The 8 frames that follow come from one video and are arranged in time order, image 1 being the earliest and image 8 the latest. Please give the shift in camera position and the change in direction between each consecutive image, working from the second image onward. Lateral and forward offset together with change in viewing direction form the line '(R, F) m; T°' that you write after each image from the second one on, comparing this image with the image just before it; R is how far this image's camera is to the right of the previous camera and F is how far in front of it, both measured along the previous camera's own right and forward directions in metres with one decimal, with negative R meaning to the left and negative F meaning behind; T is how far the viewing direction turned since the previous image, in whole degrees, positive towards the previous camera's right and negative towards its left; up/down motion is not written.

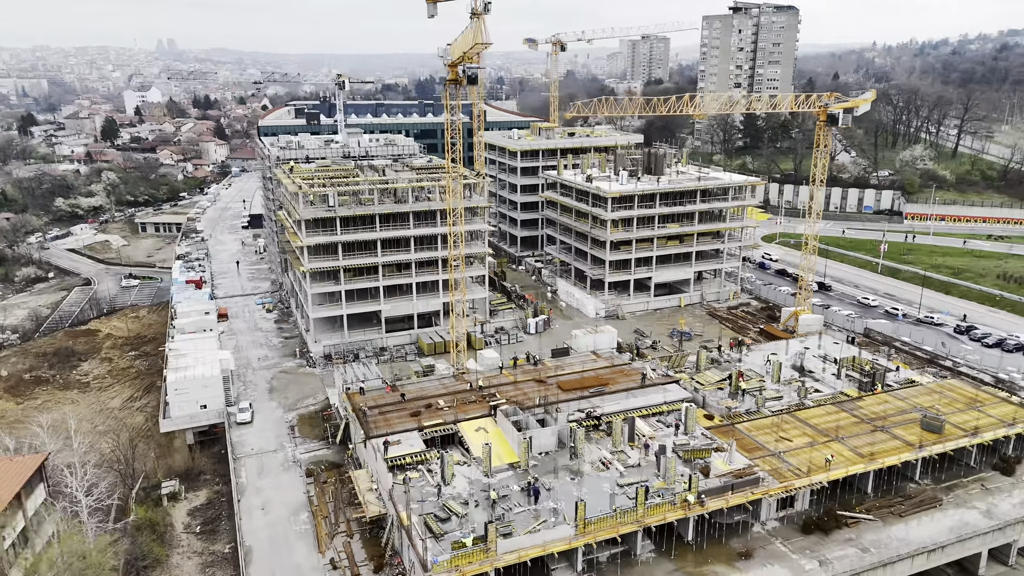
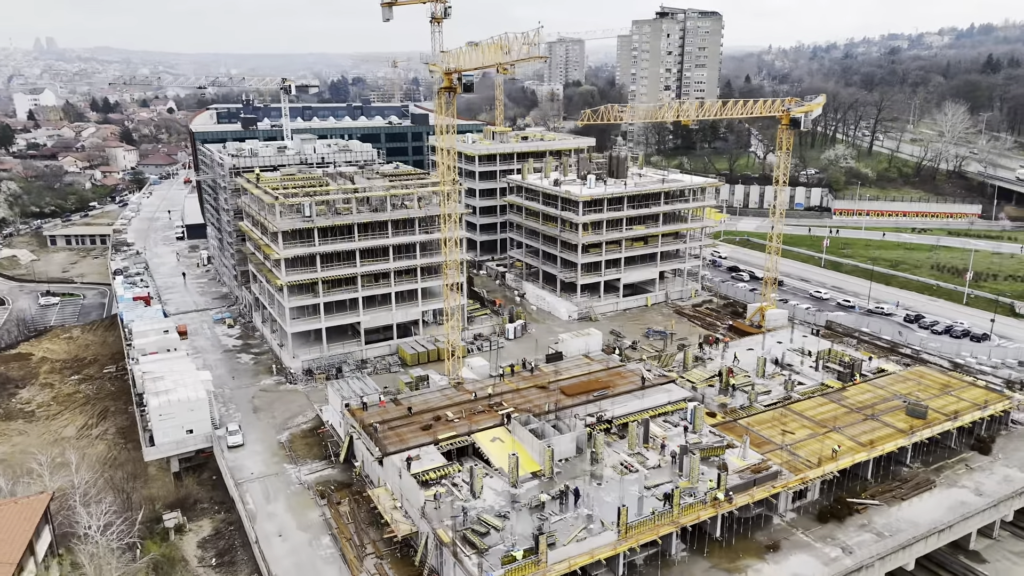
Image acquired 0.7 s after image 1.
(-5.4, +0.5) m; +7°
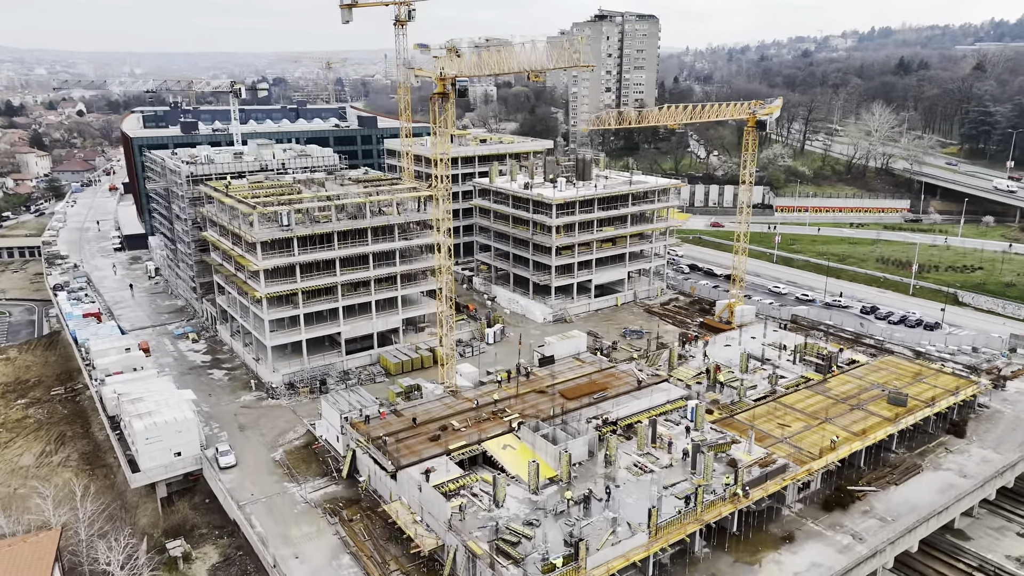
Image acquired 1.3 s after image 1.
(-4.5, +0.4) m; +6°
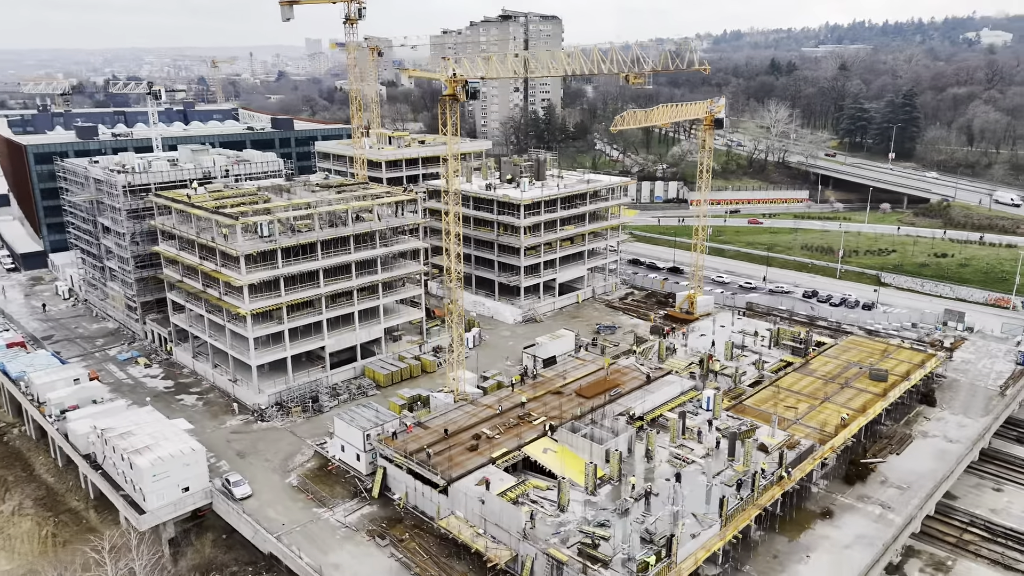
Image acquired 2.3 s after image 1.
(-8.7, +1.2) m; +10°
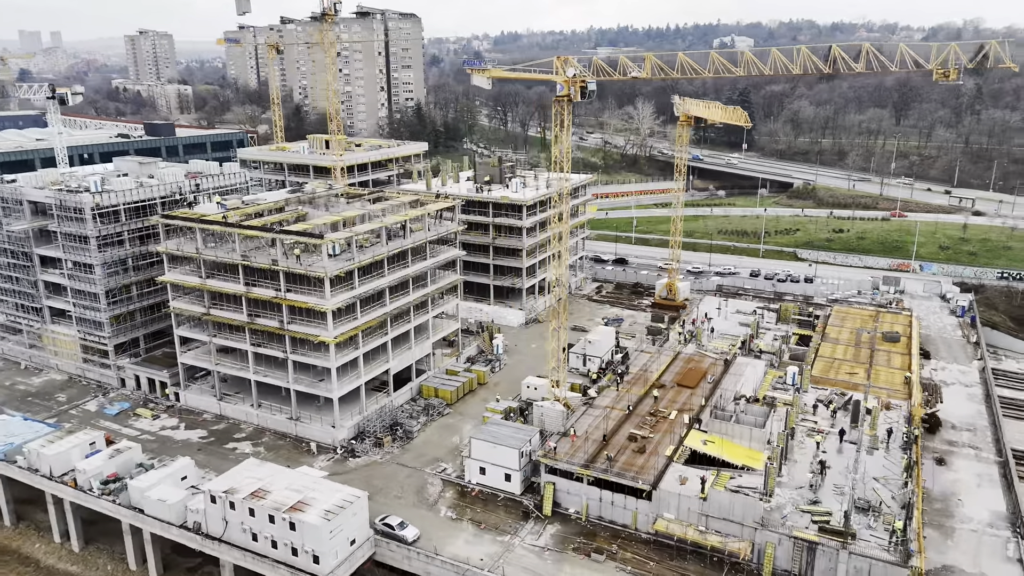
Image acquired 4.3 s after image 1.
(-19.9, +3.8) m; +17°
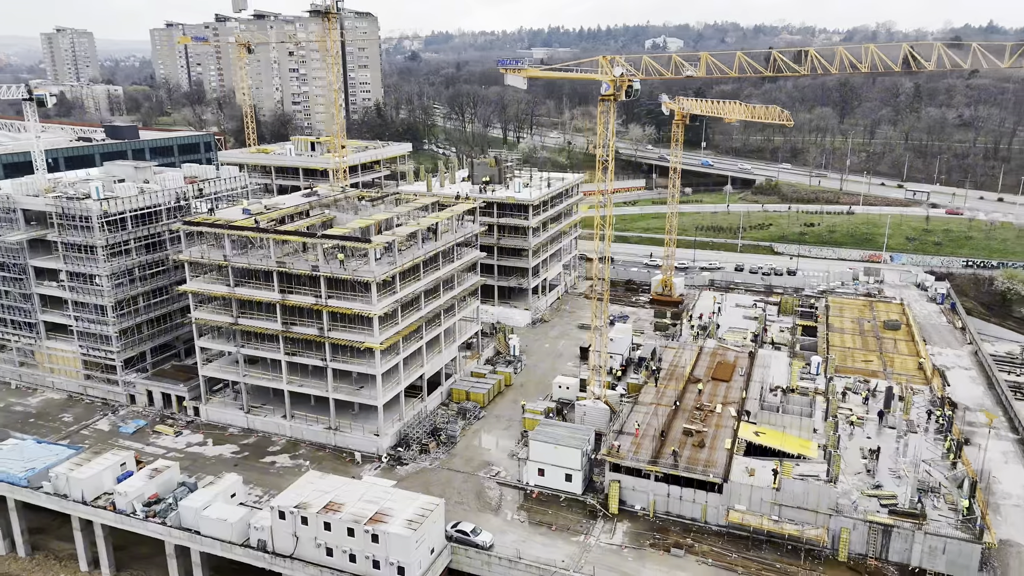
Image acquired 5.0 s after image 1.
(-6.9, +0.5) m; +5°
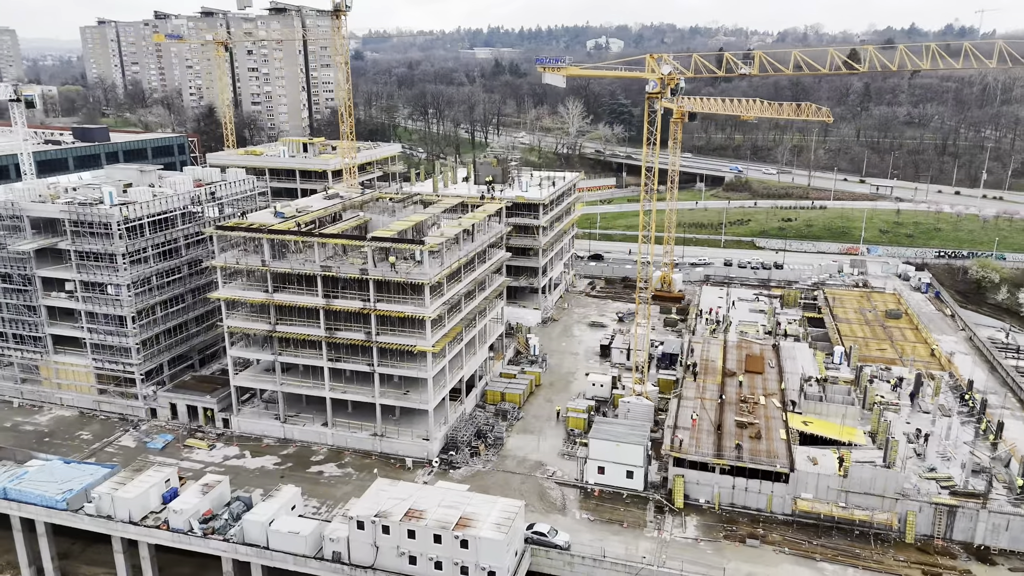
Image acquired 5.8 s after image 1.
(-6.7, +0.5) m; +5°
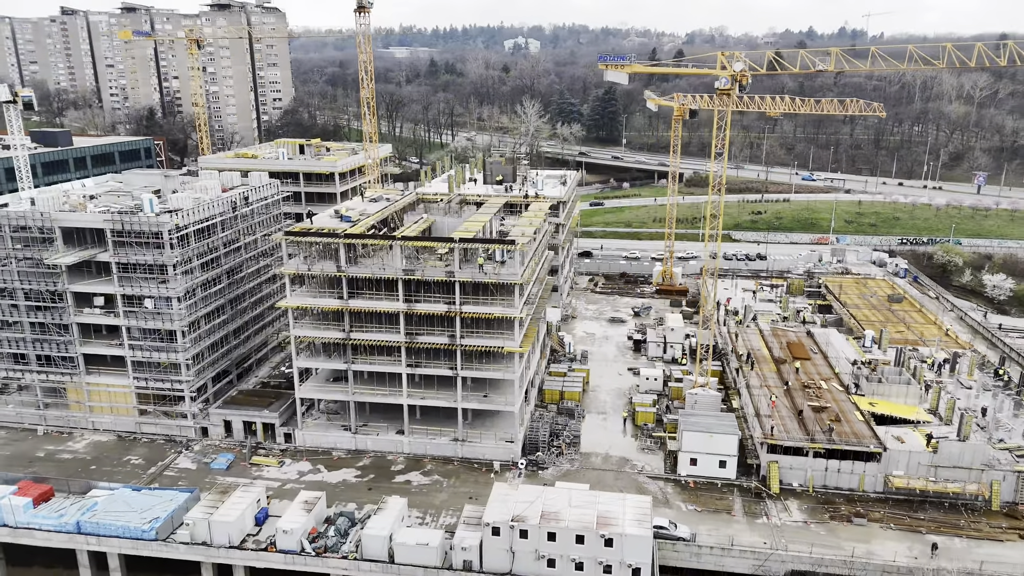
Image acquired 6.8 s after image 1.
(-10.1, +0.8) m; +7°
